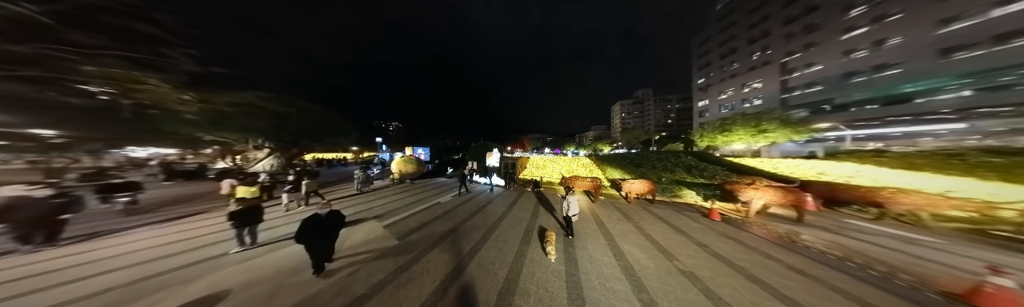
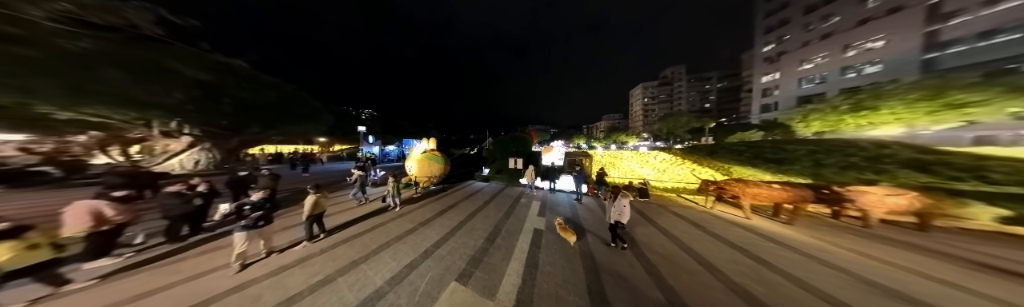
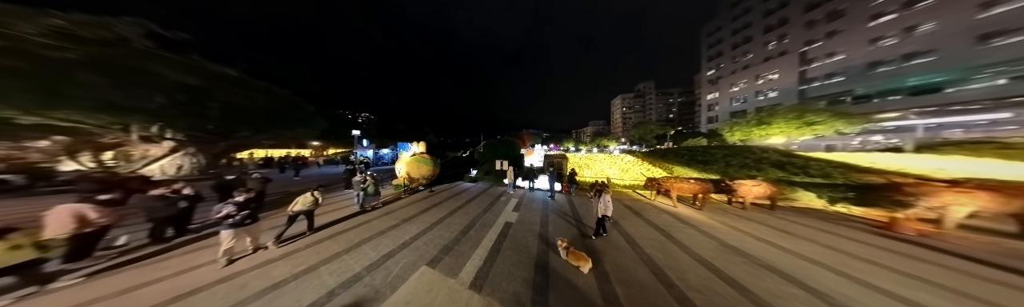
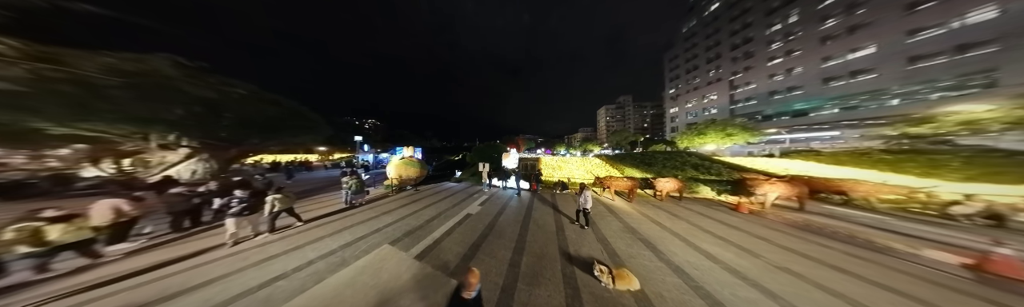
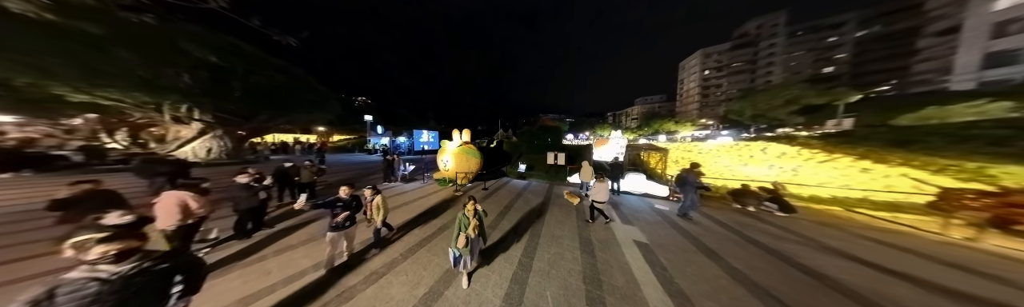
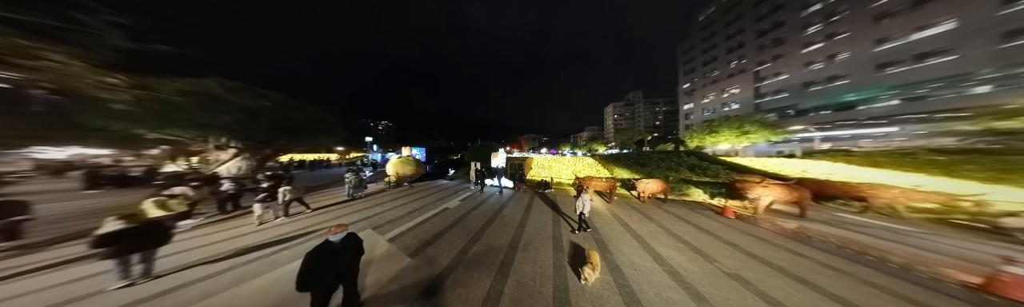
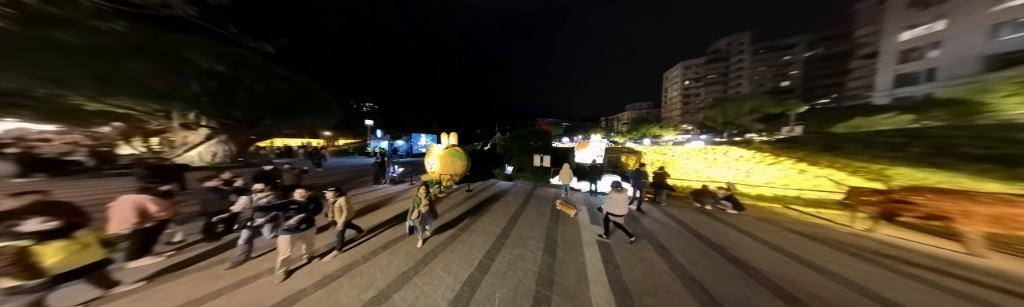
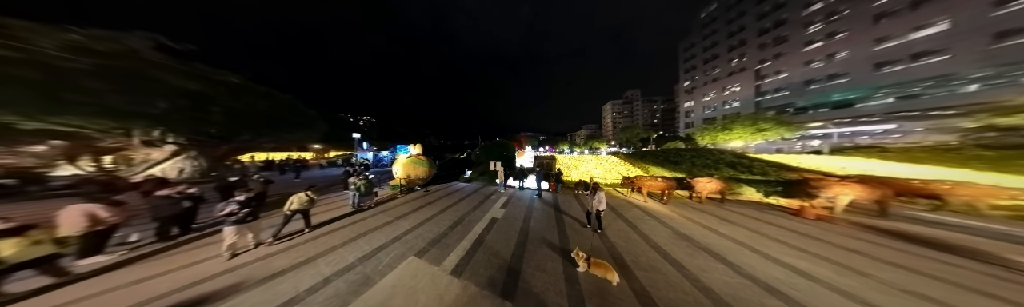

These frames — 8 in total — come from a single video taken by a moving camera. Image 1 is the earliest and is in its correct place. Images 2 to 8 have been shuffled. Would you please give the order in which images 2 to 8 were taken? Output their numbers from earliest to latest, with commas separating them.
6, 4, 8, 3, 2, 7, 5
